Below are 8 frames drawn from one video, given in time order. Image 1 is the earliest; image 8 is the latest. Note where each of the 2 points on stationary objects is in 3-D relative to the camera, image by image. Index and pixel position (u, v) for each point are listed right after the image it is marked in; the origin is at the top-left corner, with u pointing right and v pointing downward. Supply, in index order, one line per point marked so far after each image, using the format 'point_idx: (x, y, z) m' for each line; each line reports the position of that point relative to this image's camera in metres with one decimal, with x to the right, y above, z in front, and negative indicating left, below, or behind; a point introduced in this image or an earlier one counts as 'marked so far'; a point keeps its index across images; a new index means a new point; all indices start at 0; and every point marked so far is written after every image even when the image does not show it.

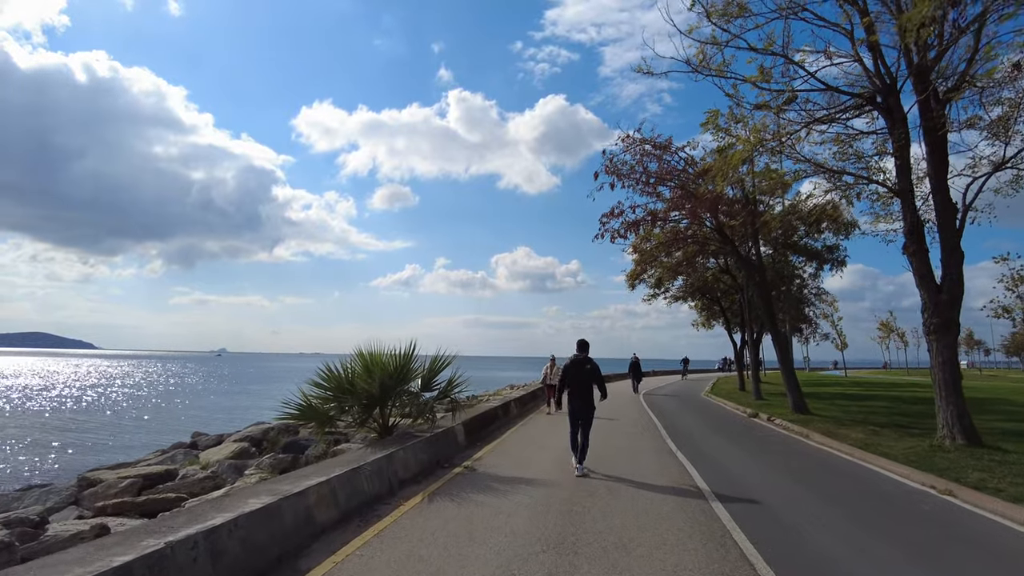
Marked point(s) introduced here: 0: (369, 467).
0: (-1.7, -2.2, +8.5) m
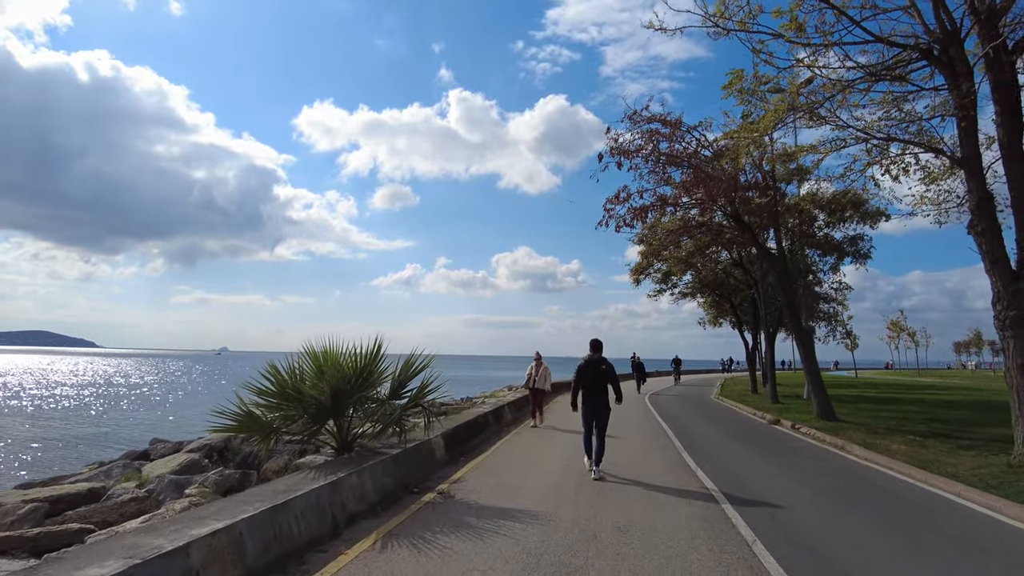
0: (-1.9, -1.9, +6.5) m
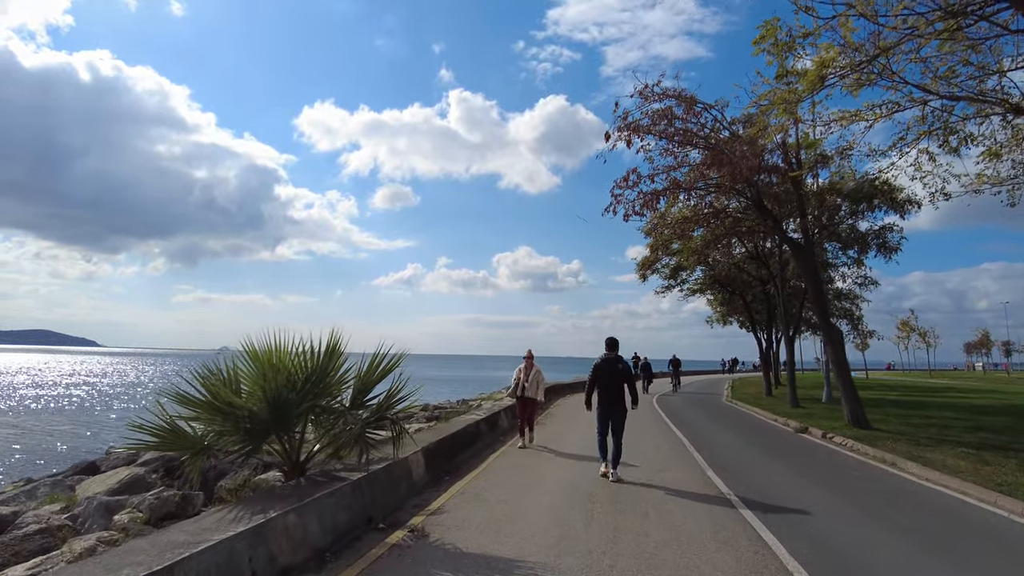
0: (-2.0, -1.8, +4.6) m
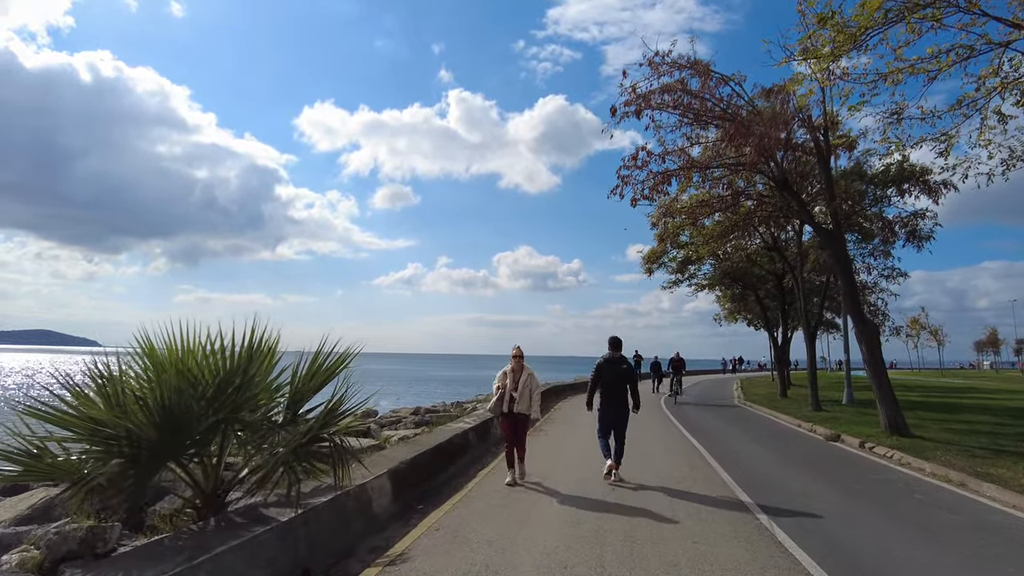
0: (-2.1, -1.6, +2.7) m
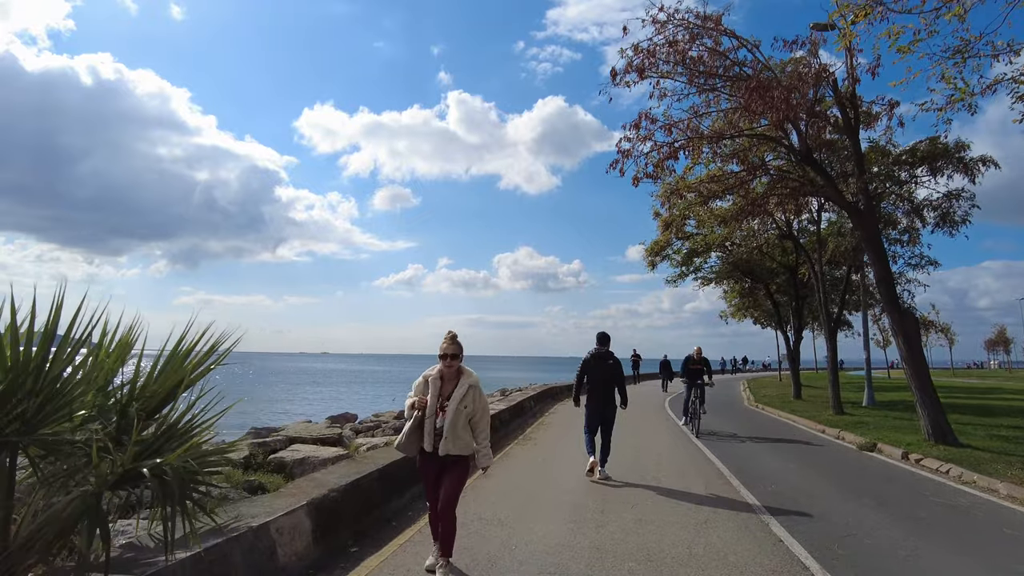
0: (-2.4, -1.3, +0.7) m
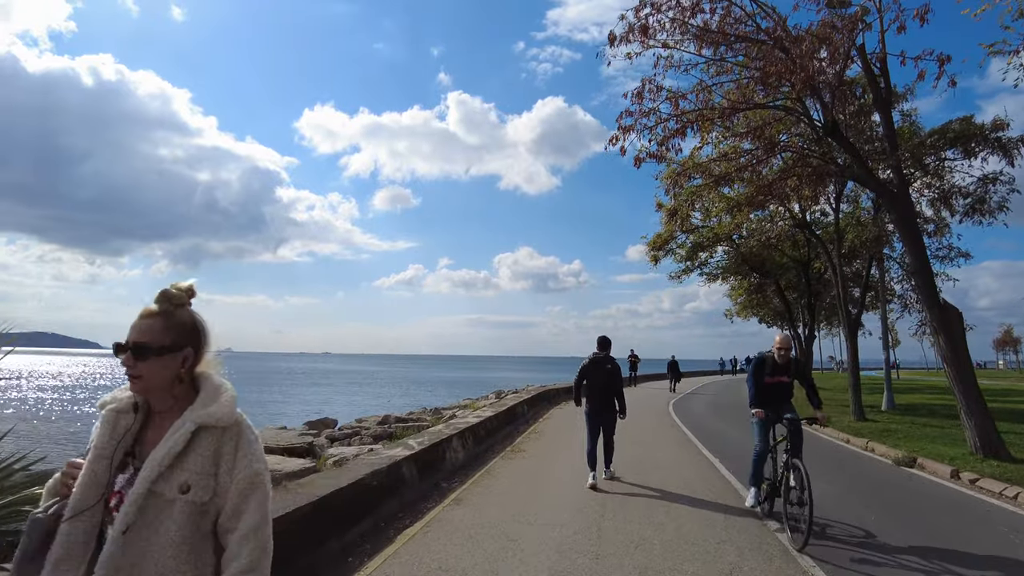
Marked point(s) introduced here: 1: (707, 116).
0: (-2.6, -1.2, -0.9) m
1: (+3.6, +3.1, +13.2) m
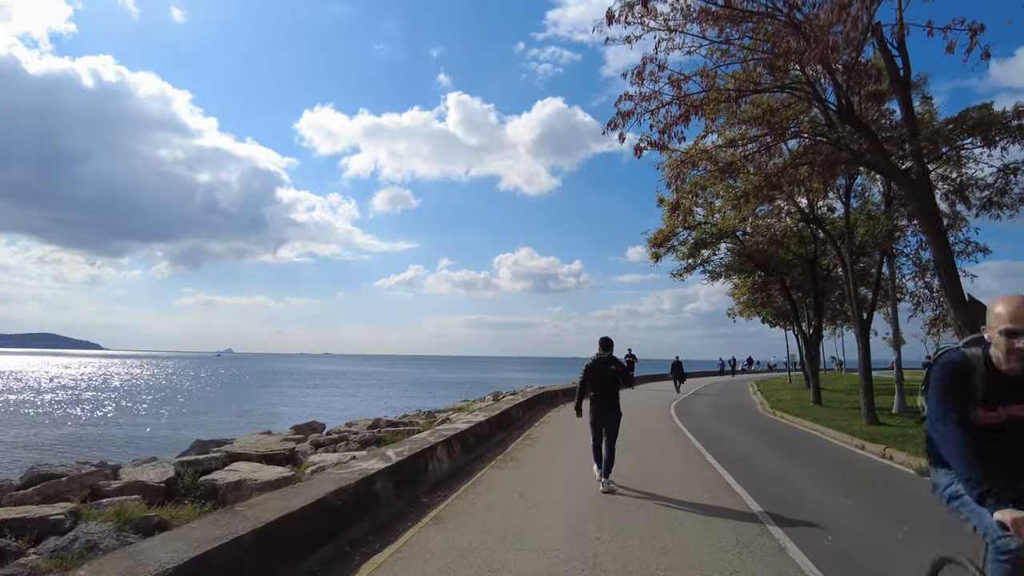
0: (-2.7, -1.1, -1.8) m
1: (+3.5, +3.2, +12.3) m
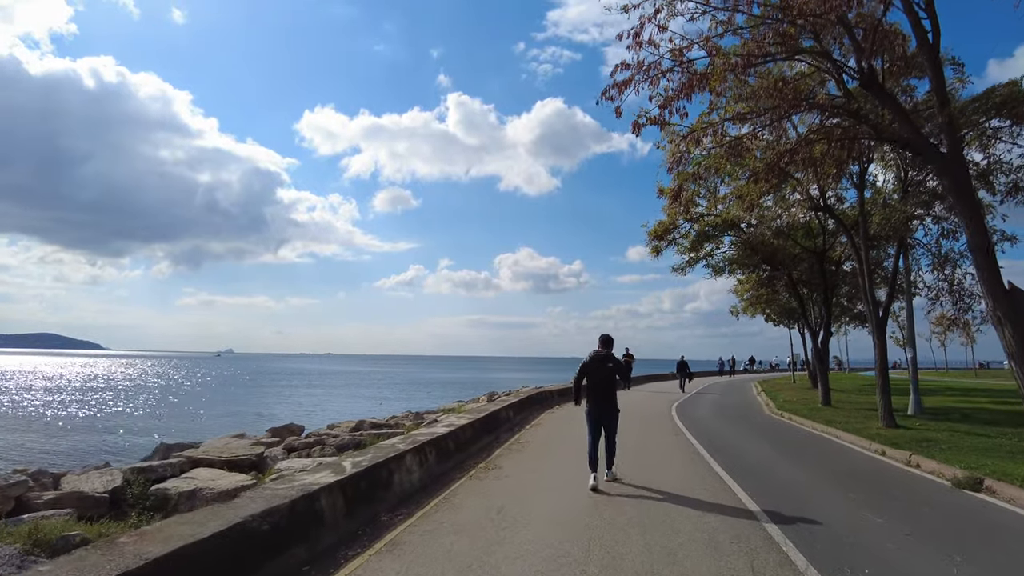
0: (-3.0, -0.9, -3.0) m
1: (+3.2, +3.4, +11.1) m
